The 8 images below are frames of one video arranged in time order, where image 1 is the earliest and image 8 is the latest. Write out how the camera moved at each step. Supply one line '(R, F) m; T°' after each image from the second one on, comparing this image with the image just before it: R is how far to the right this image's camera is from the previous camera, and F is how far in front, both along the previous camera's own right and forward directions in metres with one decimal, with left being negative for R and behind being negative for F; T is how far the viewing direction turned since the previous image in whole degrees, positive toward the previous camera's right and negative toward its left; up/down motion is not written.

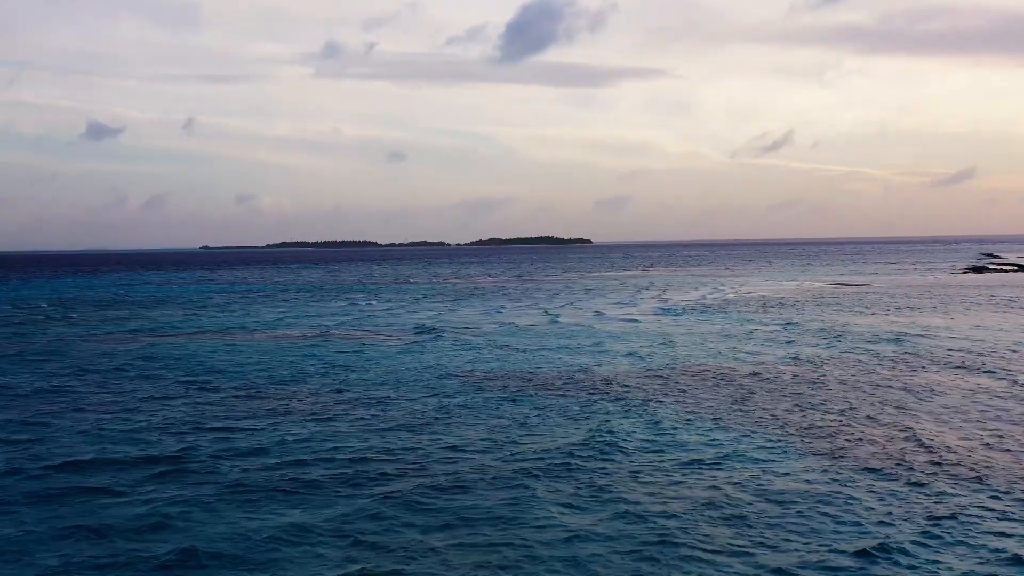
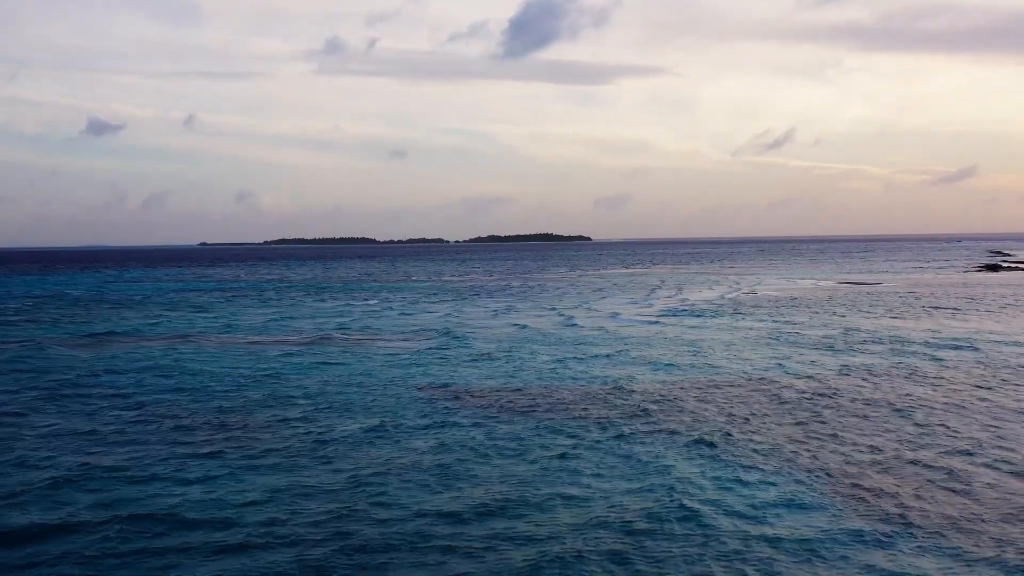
(-0.1, +2.7) m; 0°
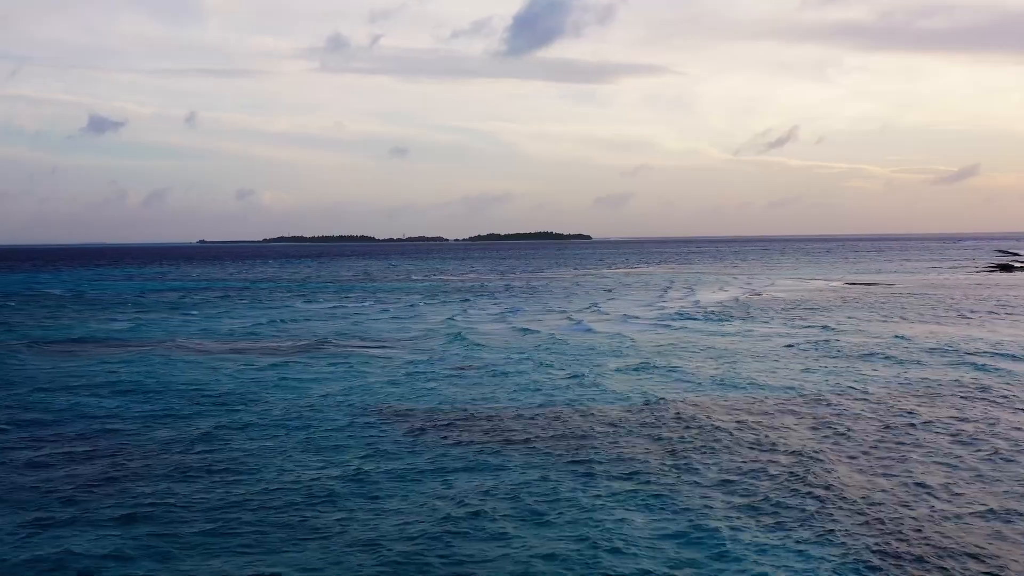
(-0.2, +2.1) m; 0°
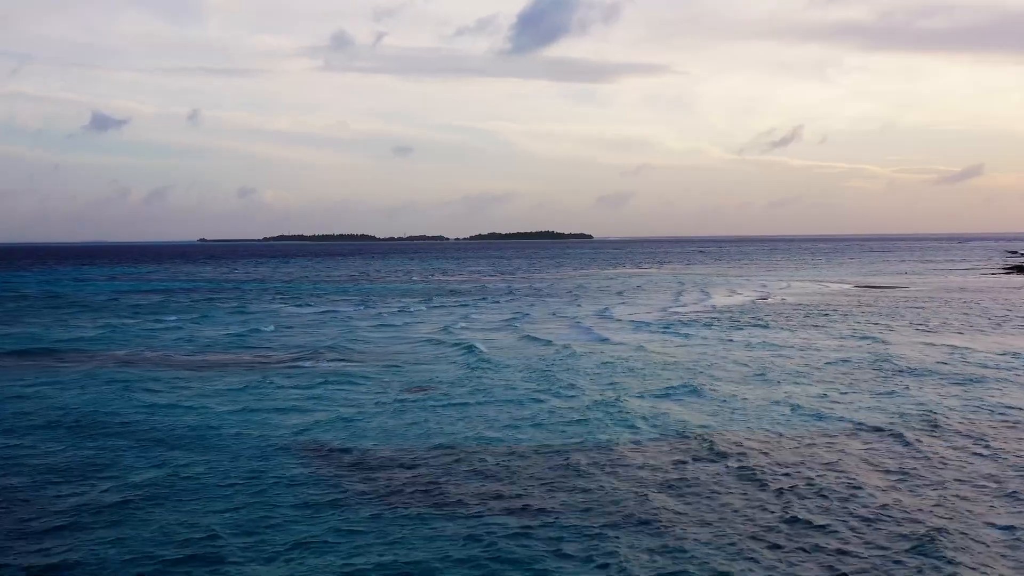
(-0.2, +2.3) m; 0°
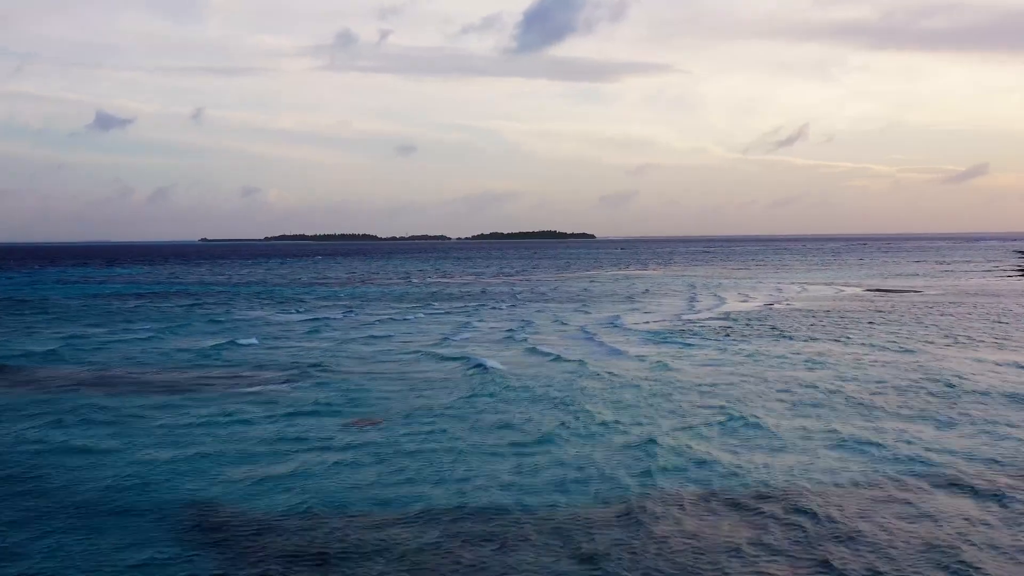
(0.0, +2.2) m; 0°
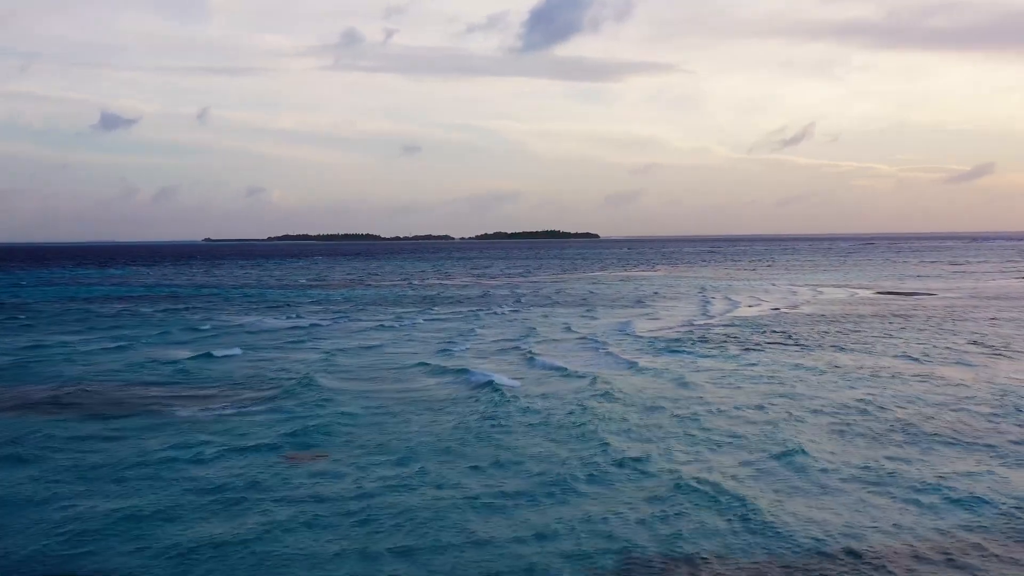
(0.0, +2.1) m; 0°
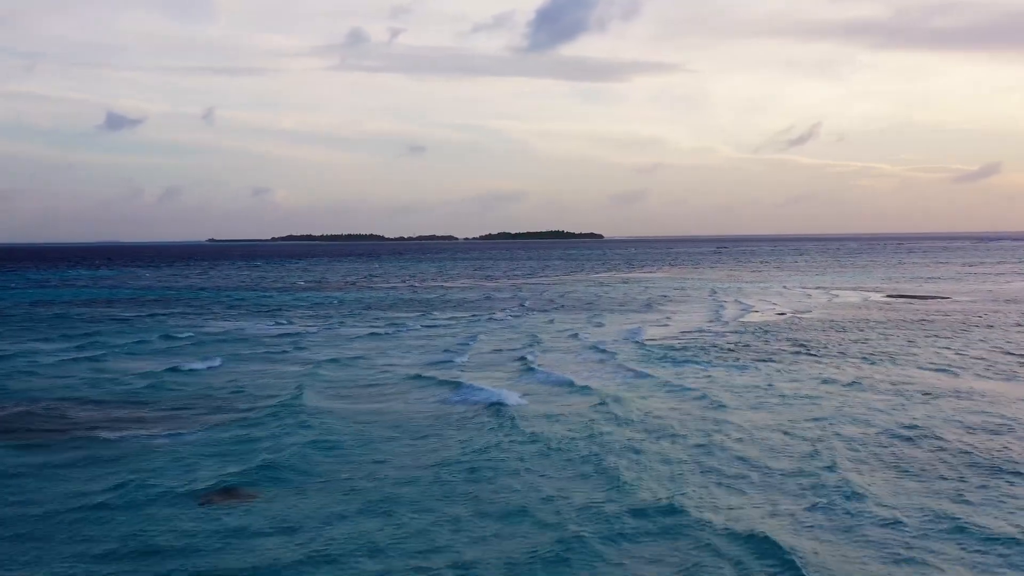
(+0.1, +2.0) m; 0°
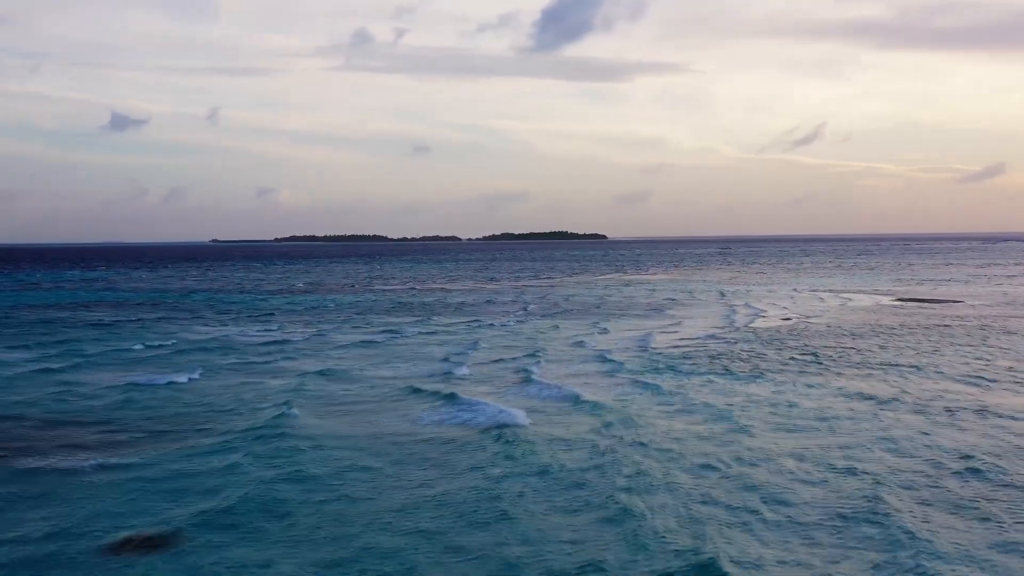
(0.0, +1.8) m; 0°
